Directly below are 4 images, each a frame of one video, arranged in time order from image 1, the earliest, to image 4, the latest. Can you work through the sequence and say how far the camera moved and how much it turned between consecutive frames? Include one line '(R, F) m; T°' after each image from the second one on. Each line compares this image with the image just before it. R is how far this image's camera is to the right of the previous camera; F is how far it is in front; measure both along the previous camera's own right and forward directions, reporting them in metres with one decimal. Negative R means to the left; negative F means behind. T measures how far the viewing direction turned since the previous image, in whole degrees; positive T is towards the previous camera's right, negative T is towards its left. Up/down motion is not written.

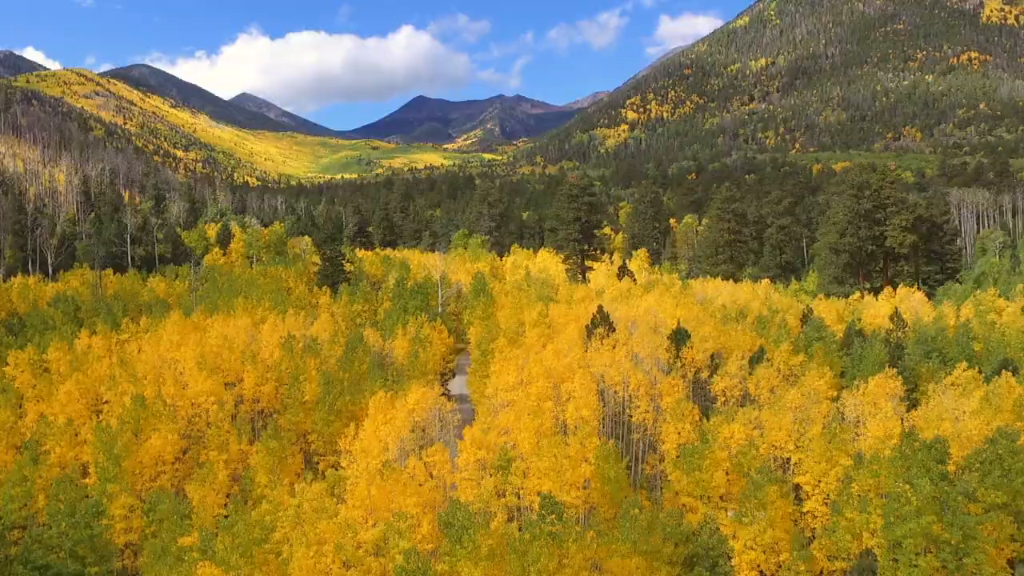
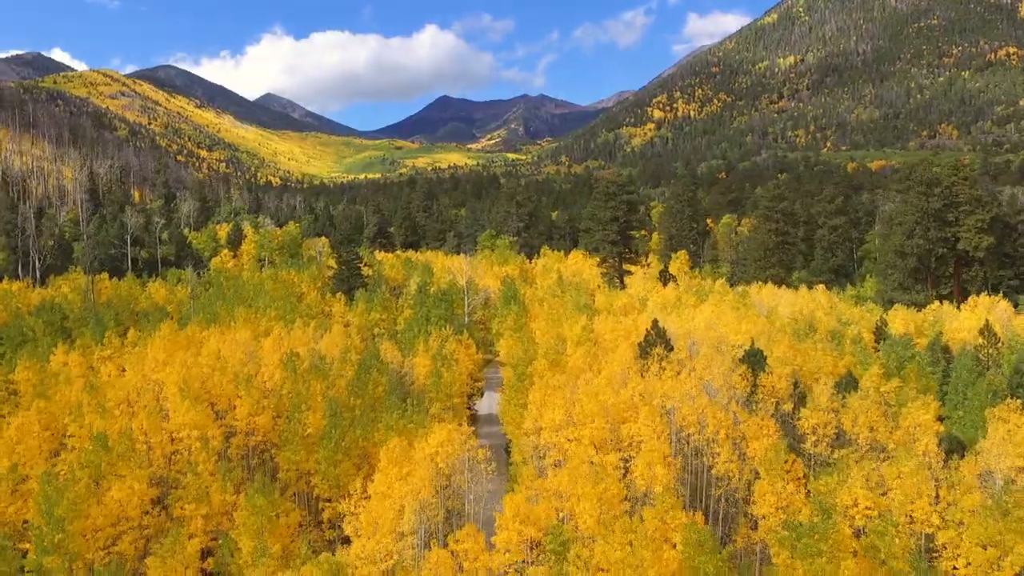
(-1.0, +9.6) m; -1°
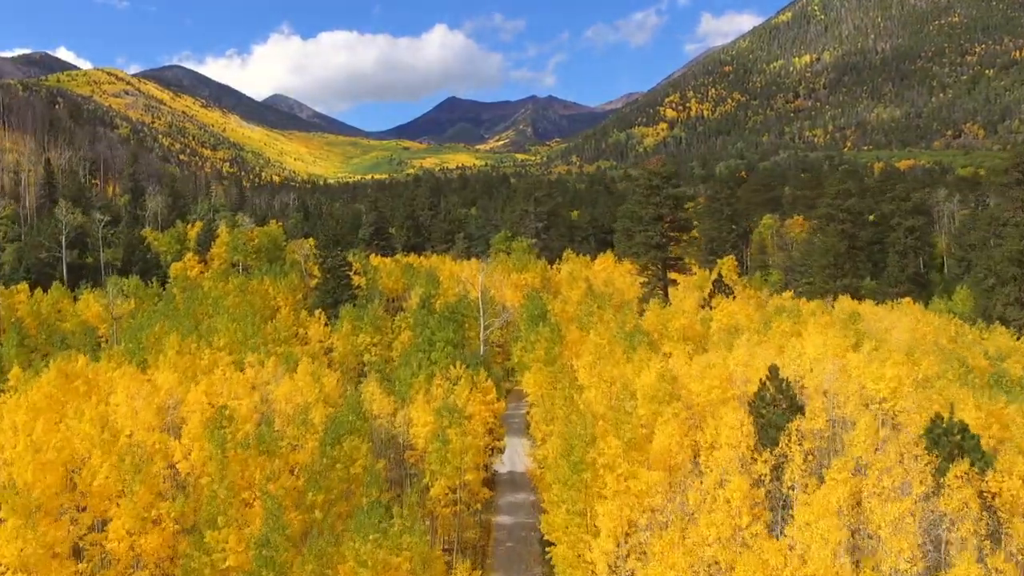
(-1.5, +19.6) m; 0°
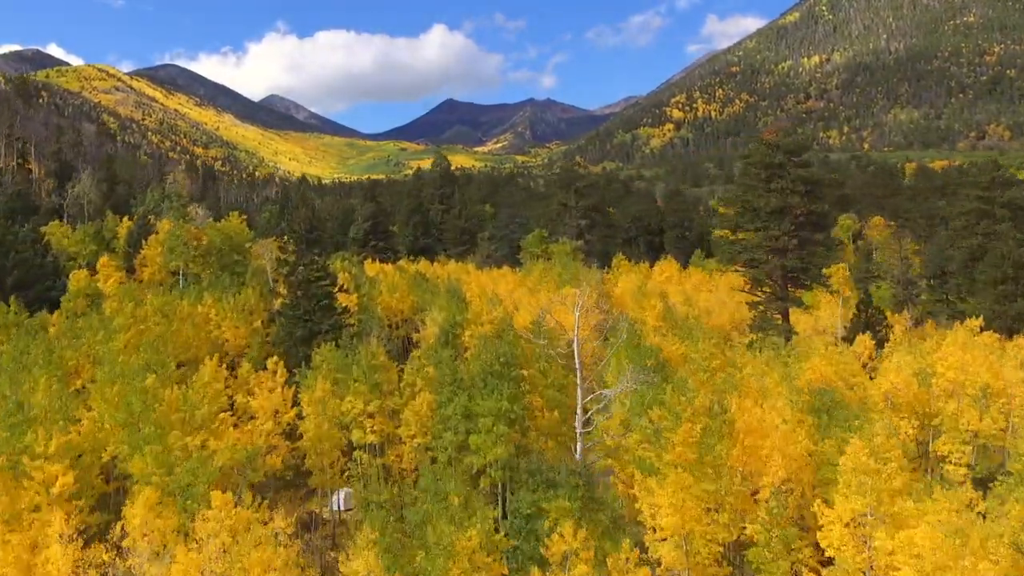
(-4.5, +29.4) m; 0°
